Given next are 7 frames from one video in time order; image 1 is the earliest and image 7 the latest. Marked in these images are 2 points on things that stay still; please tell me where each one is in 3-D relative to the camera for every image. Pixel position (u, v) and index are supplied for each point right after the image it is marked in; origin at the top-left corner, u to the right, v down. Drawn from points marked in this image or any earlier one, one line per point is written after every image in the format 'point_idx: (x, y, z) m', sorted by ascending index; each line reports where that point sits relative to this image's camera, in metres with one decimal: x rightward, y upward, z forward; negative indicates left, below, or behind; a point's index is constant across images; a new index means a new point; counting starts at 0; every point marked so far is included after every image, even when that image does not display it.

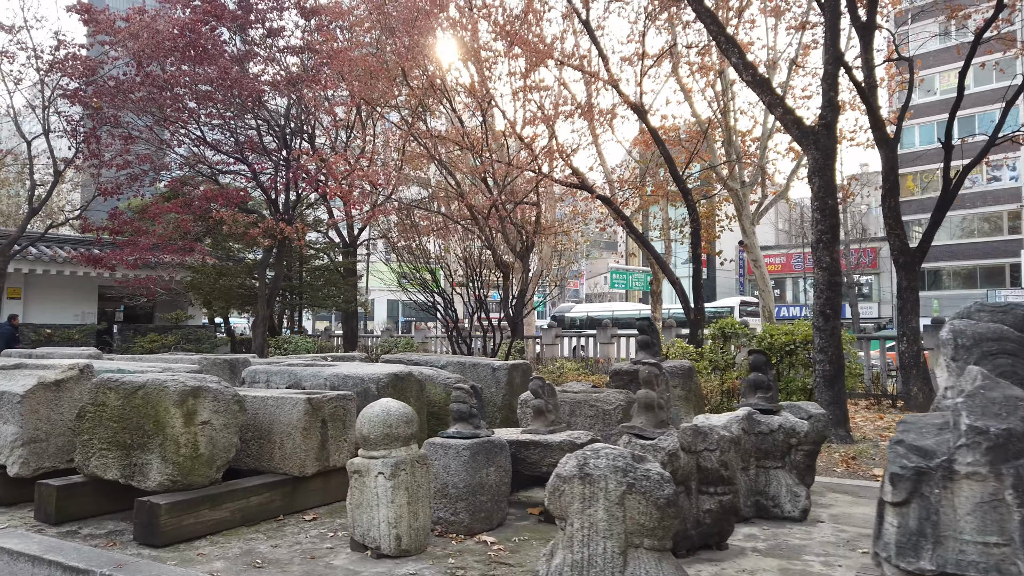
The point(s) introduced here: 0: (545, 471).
0: (+0.2, -0.9, +3.9) m
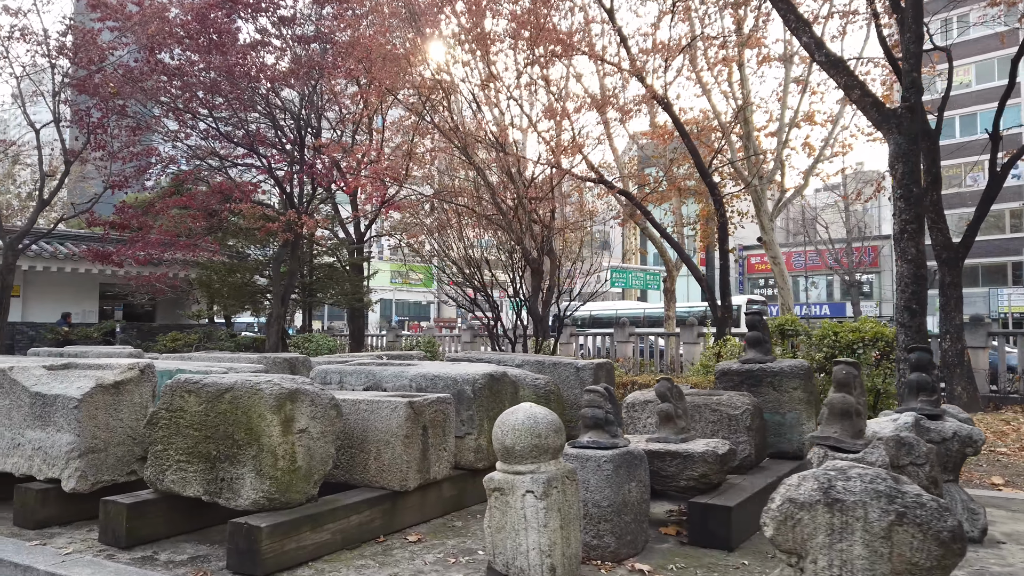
0: (+0.8, -0.9, +3.4) m
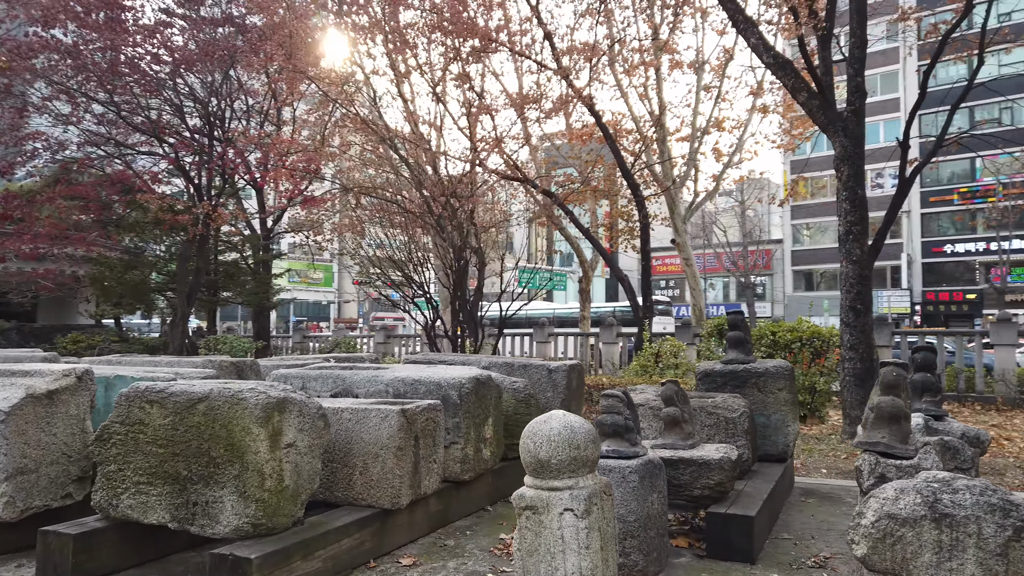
0: (+0.8, -0.9, +3.2) m
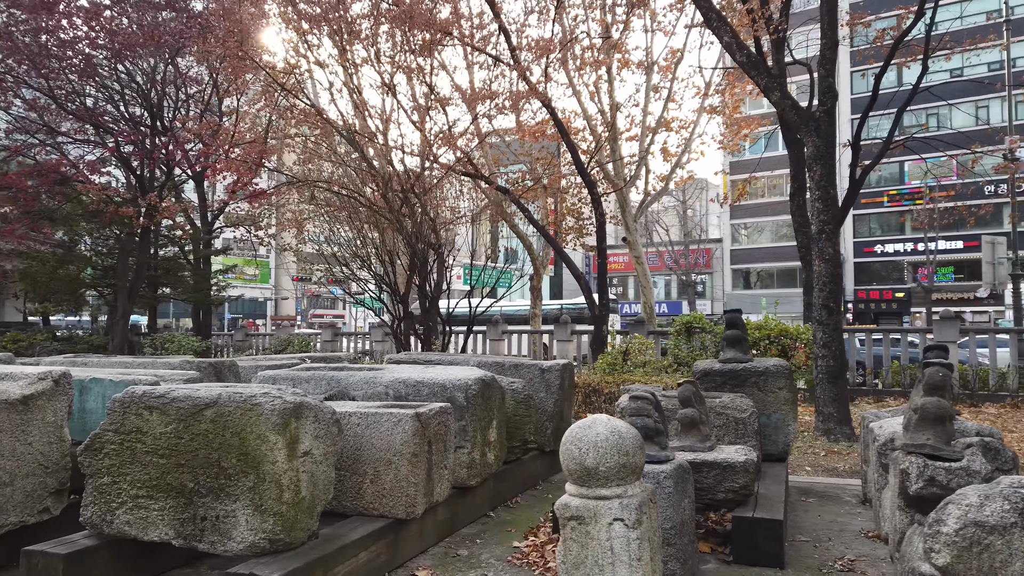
0: (+0.9, -0.9, +3.1) m
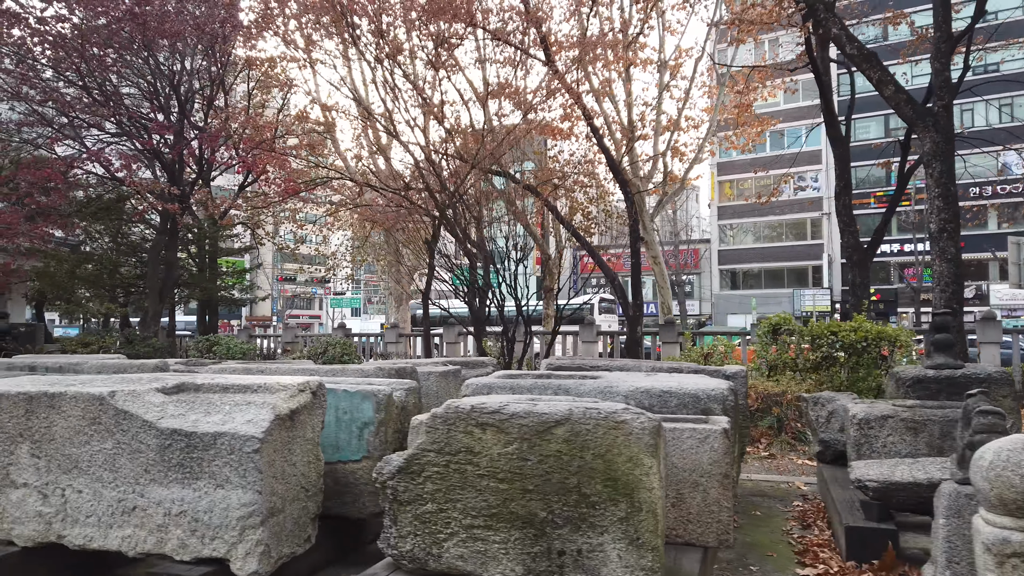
0: (+2.0, -0.9, +2.9) m
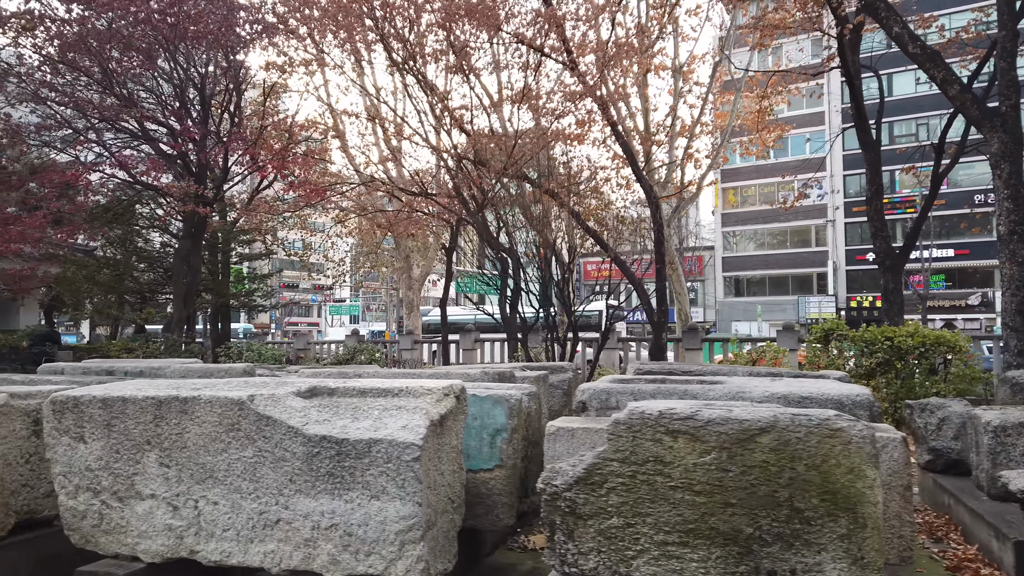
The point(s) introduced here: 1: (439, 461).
0: (+2.5, -0.9, +2.7) m
1: (-0.2, -0.5, +2.4) m
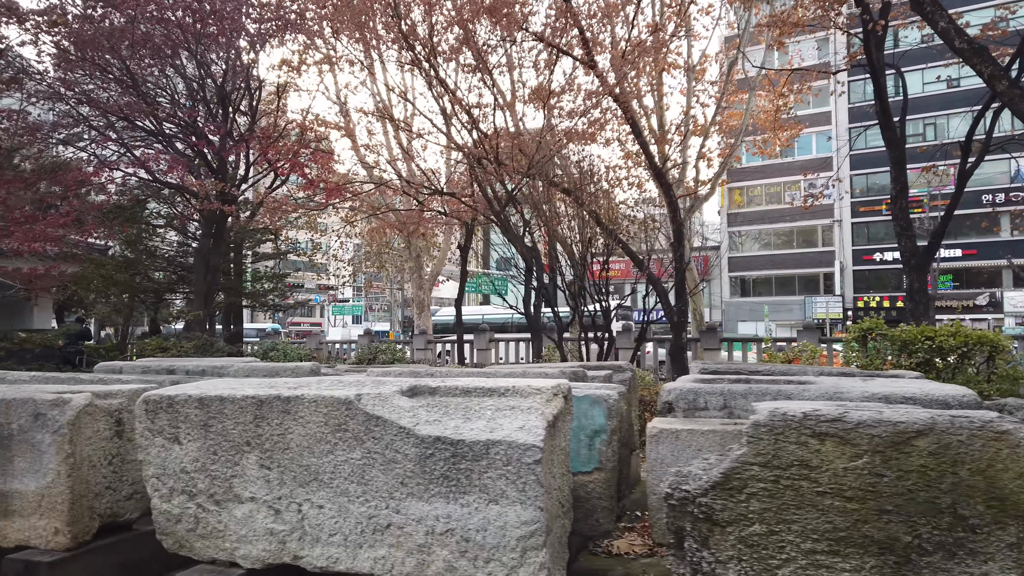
0: (+2.9, -0.9, +2.5) m
1: (+0.1, -0.5, +2.3) m
